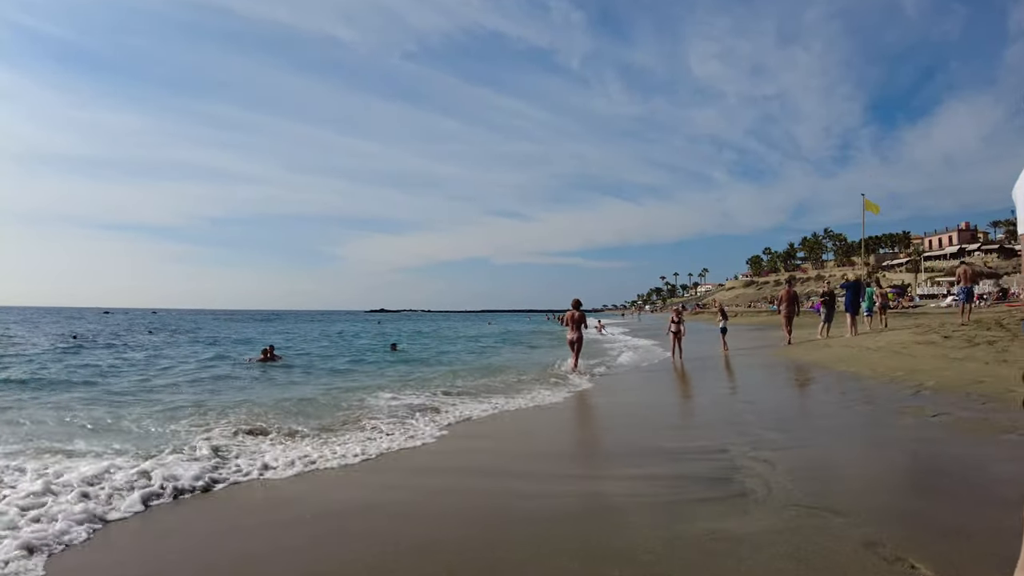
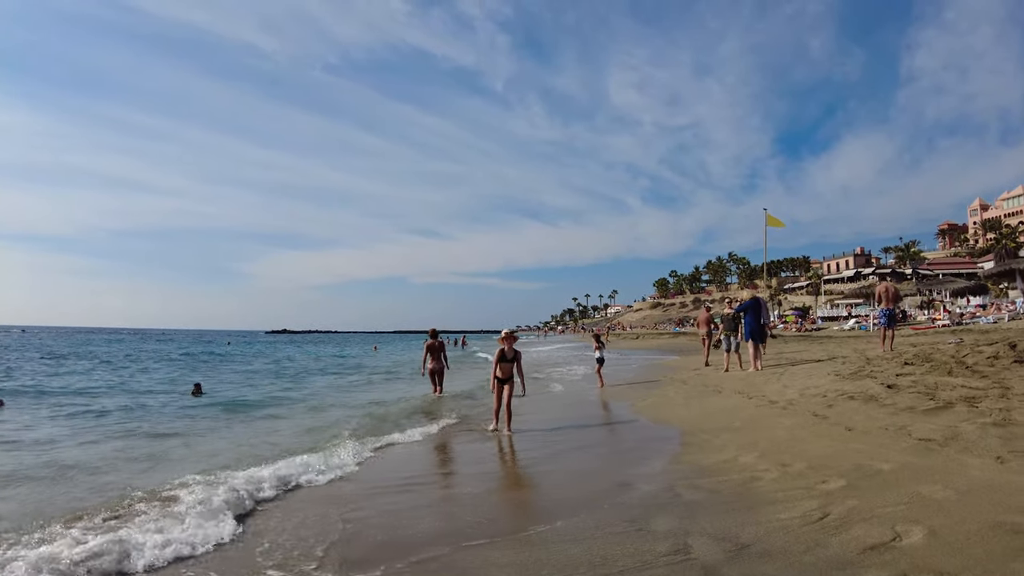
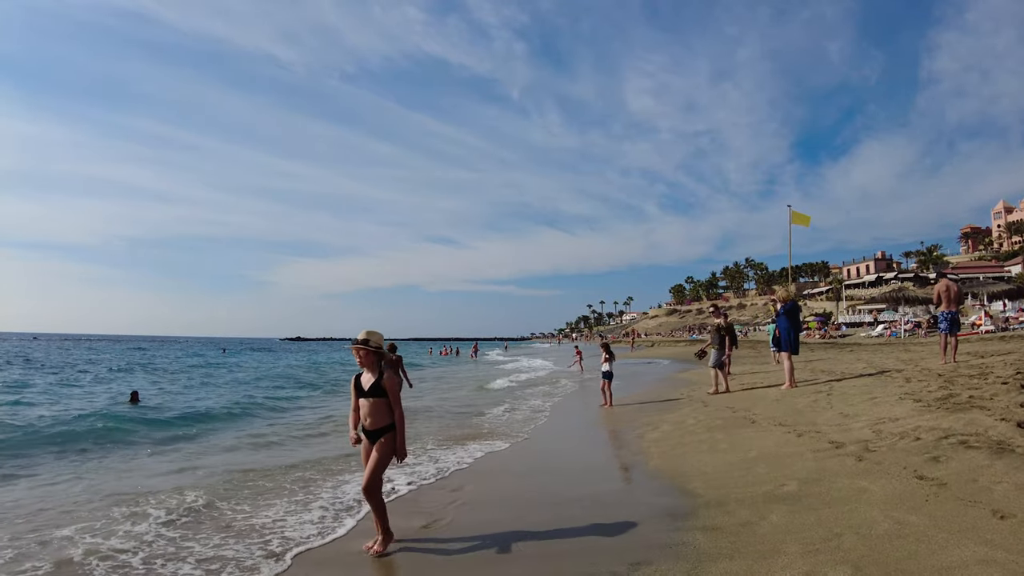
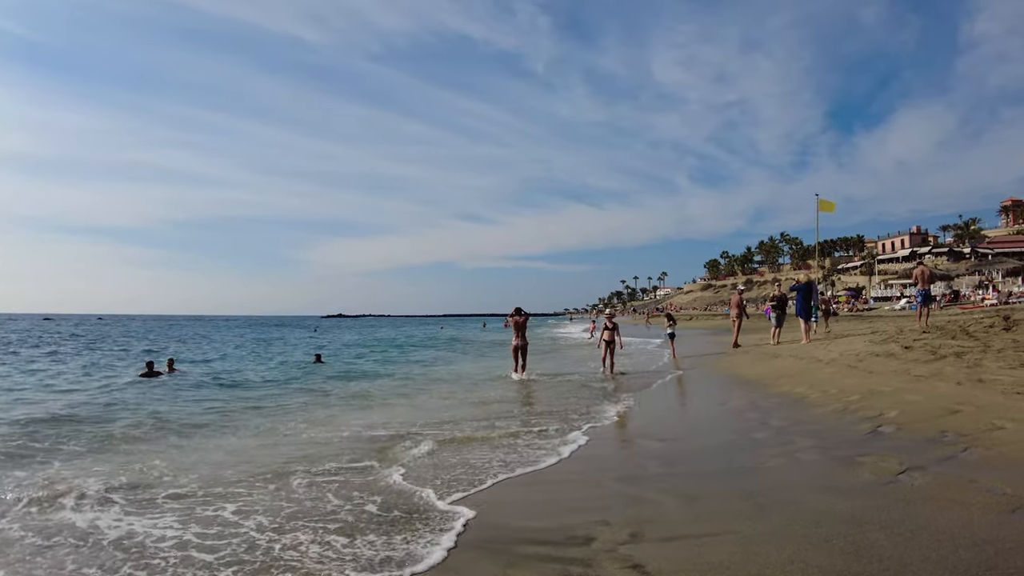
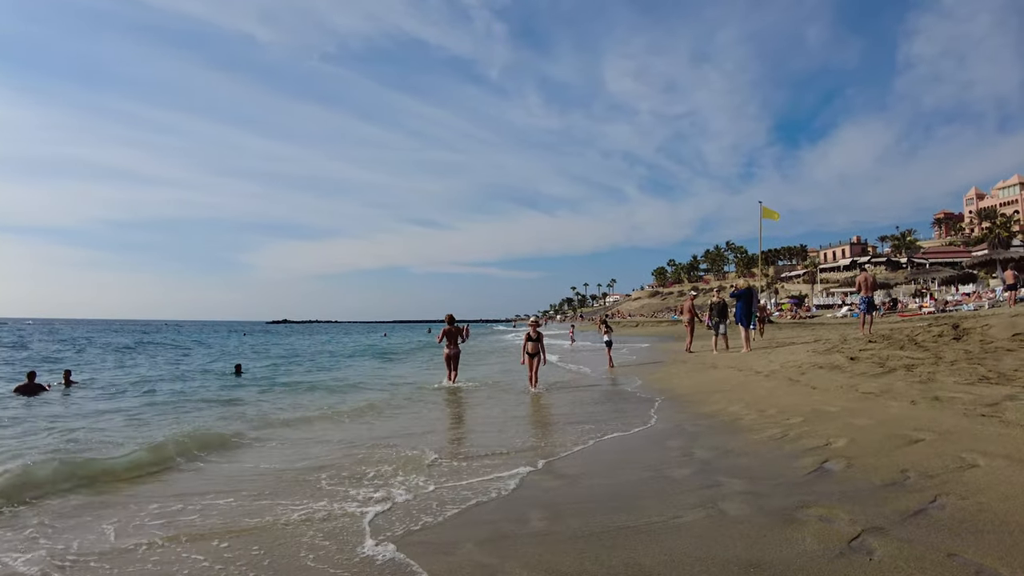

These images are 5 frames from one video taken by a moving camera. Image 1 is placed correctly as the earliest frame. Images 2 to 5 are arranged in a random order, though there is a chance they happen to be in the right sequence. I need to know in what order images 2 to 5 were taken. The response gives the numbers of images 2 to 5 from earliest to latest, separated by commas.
4, 5, 2, 3
